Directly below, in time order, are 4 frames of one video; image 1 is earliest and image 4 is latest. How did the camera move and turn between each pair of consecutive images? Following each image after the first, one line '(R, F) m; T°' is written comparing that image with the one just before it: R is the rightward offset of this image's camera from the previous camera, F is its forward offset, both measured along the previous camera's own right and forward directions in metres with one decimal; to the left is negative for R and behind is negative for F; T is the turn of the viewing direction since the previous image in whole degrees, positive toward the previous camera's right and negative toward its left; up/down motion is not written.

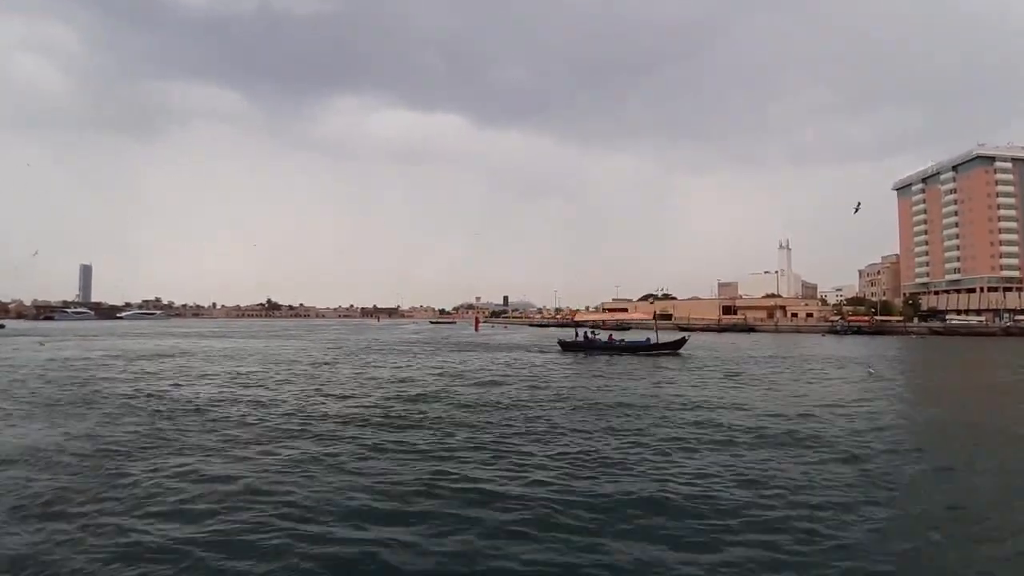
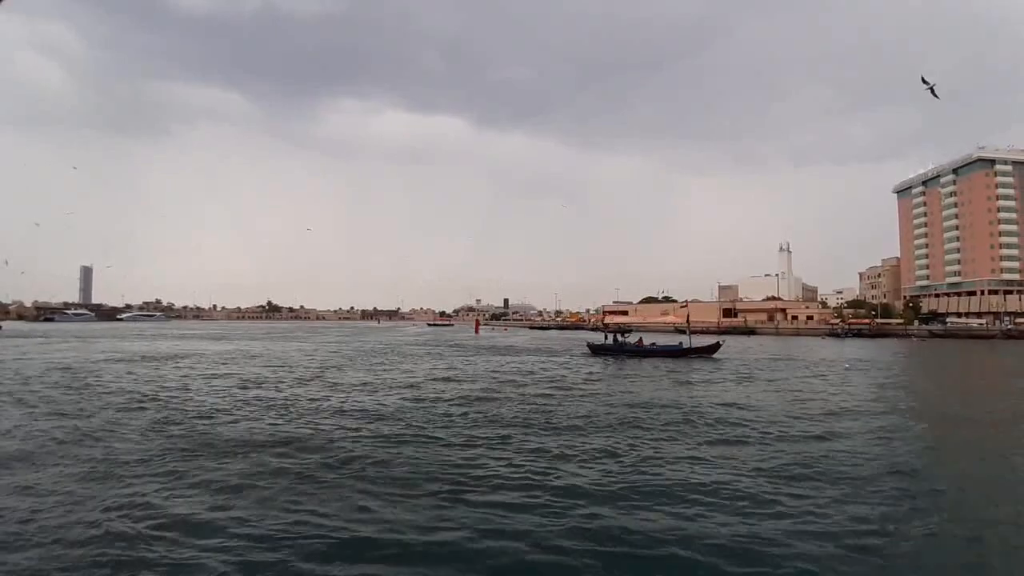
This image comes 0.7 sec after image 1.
(-4.1, -0.3) m; 0°
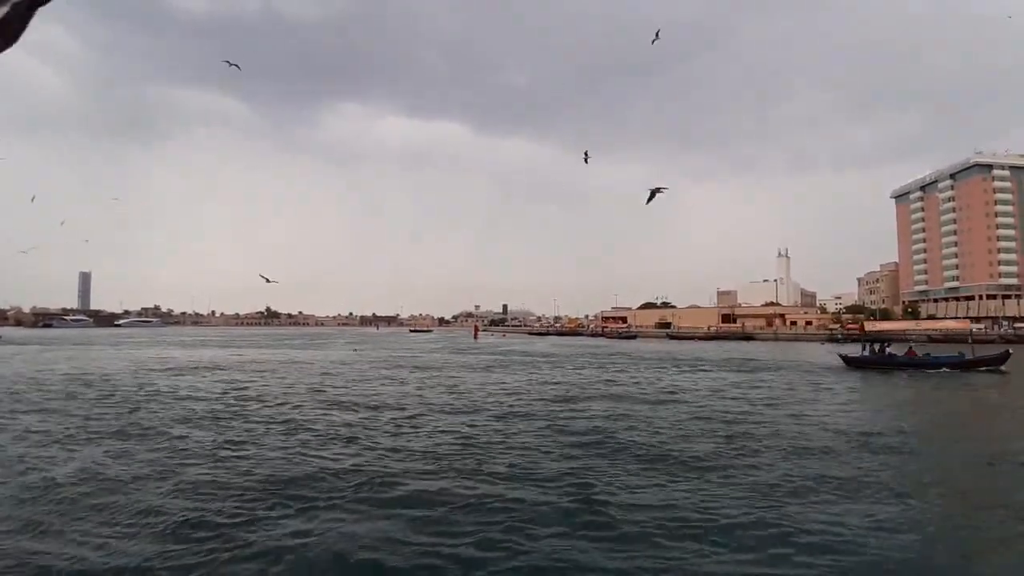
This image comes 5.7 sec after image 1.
(+0.7, +3.4) m; 0°
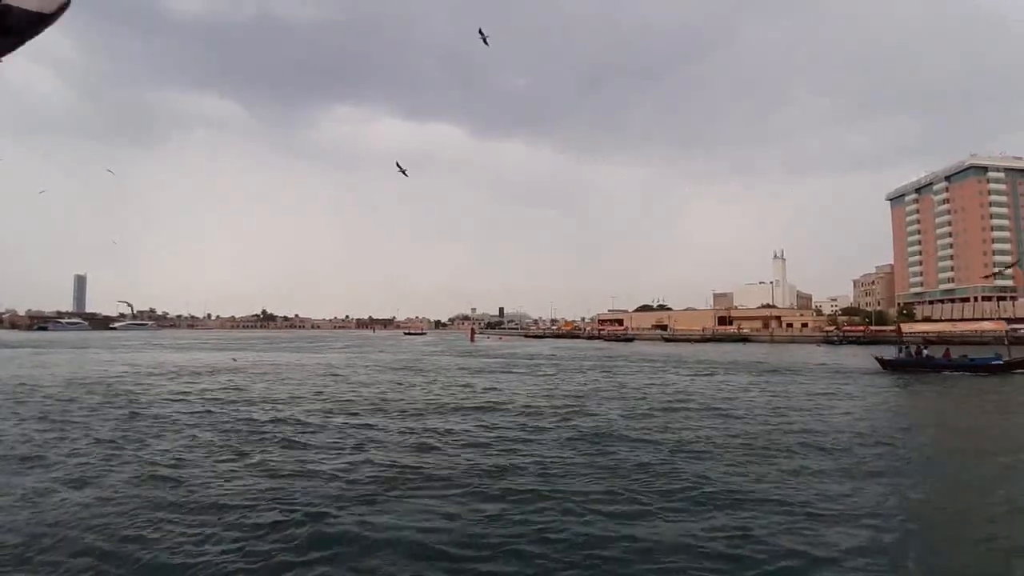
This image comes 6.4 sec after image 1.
(+10.0, +7.4) m; 0°
